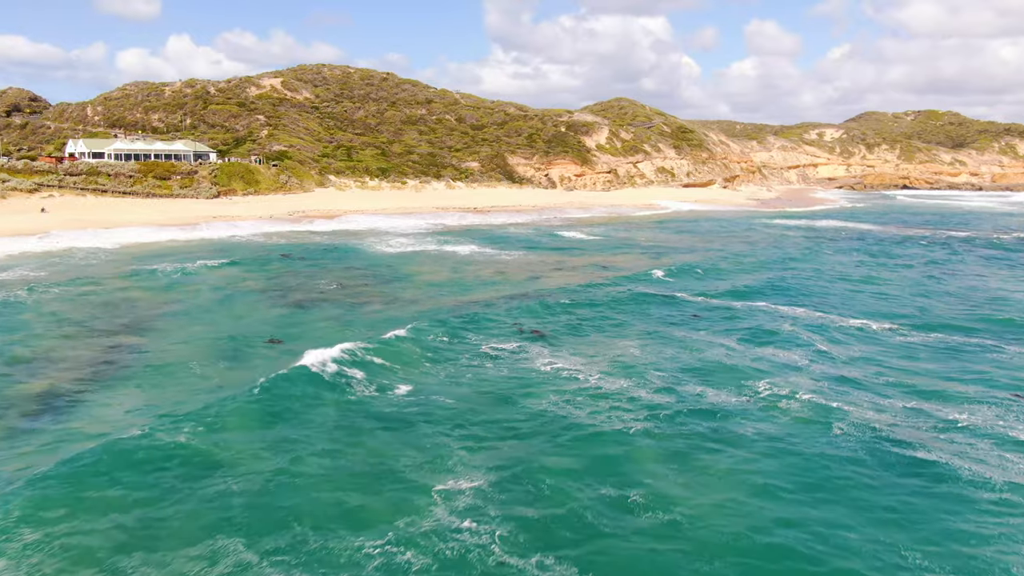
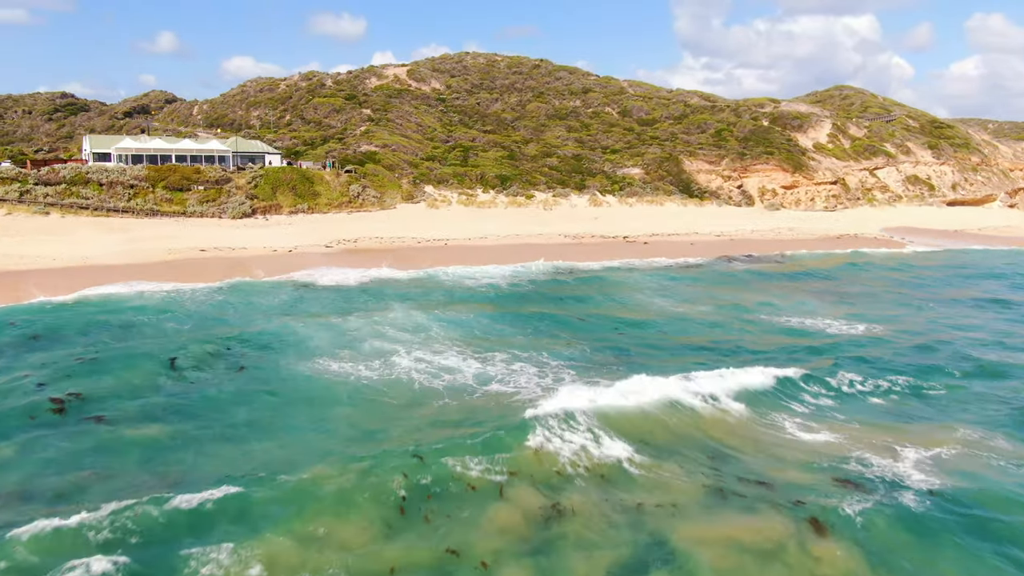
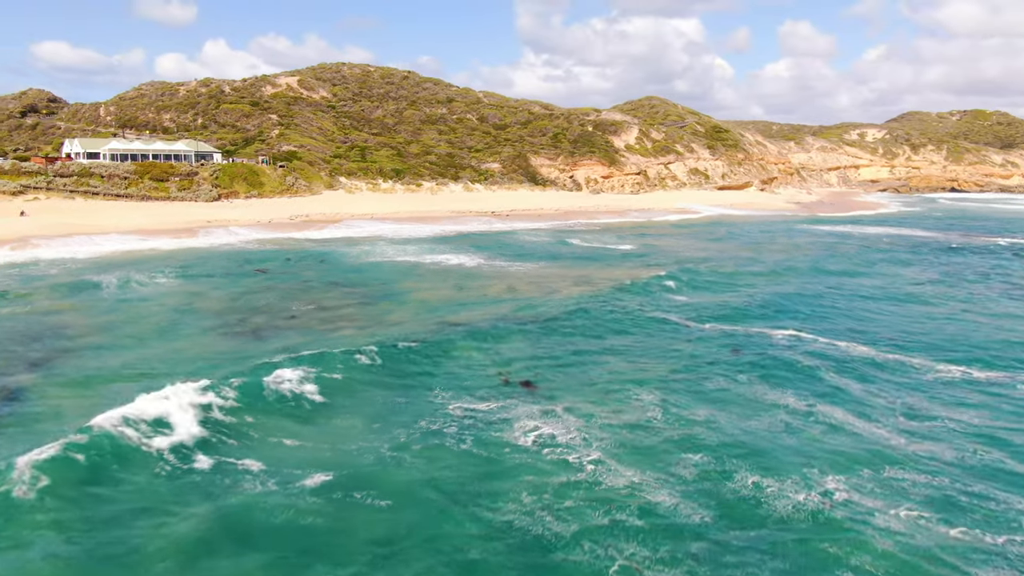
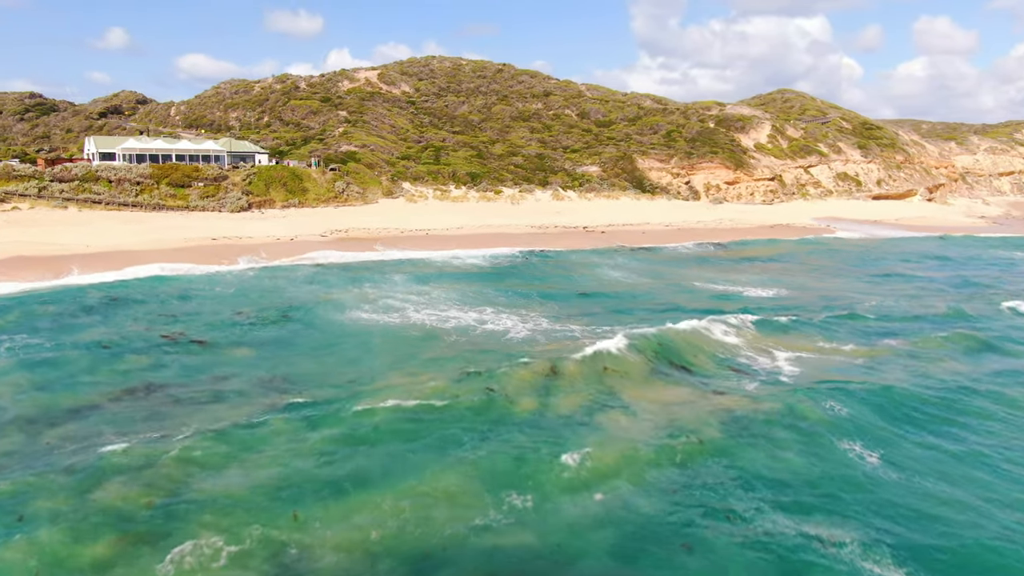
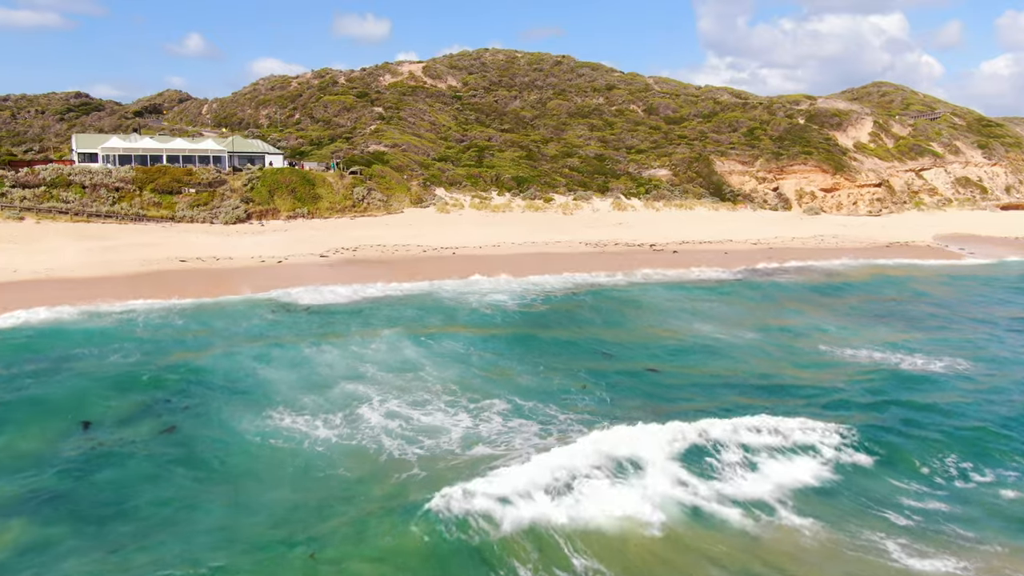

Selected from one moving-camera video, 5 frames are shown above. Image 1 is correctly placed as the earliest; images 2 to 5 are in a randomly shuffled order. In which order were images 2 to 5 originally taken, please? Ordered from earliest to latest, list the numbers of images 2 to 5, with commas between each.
3, 4, 2, 5
